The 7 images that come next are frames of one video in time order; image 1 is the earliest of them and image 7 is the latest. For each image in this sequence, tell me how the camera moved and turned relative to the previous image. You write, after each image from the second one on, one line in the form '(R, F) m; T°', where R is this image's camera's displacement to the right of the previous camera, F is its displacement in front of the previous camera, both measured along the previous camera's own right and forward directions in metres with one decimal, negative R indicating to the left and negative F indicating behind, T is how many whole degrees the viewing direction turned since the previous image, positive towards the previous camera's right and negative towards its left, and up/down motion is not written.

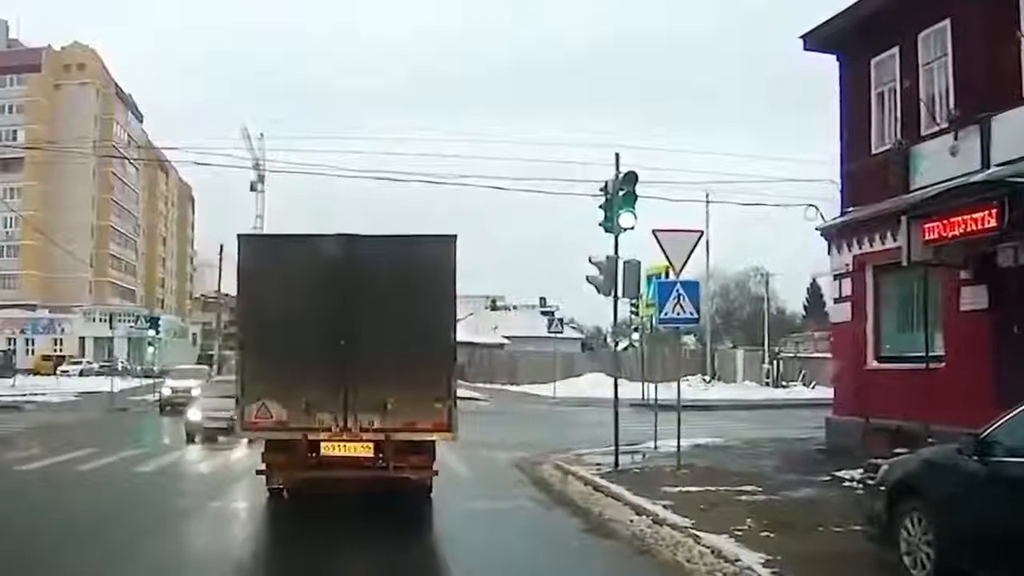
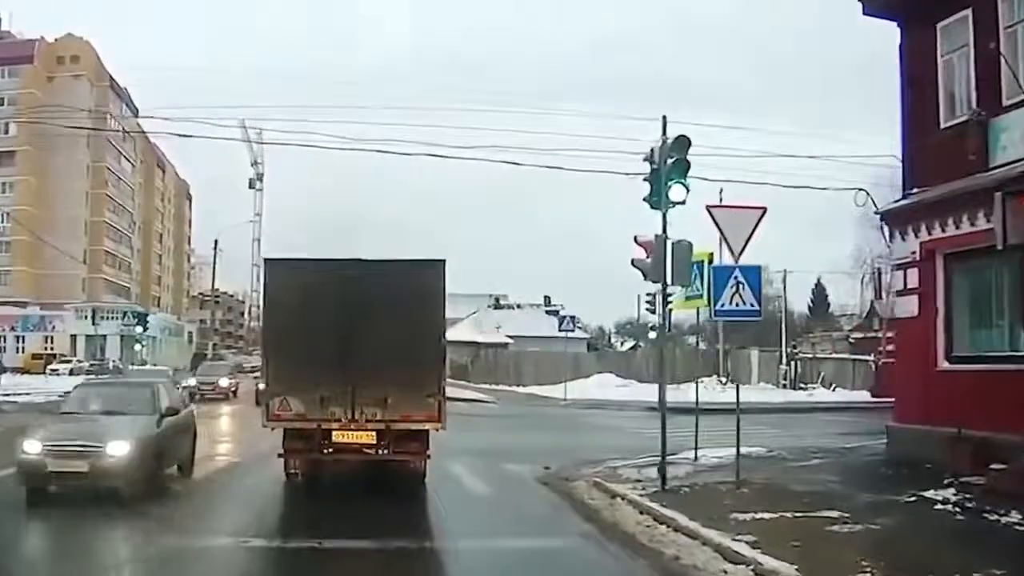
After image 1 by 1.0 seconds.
(-0.3, +2.1) m; 0°
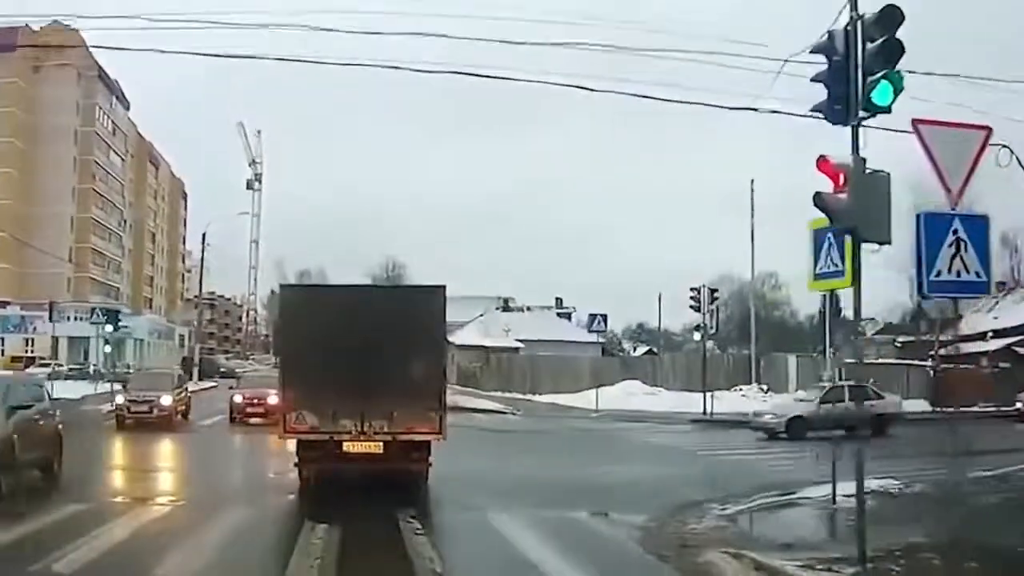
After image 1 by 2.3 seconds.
(-0.6, +4.4) m; 0°
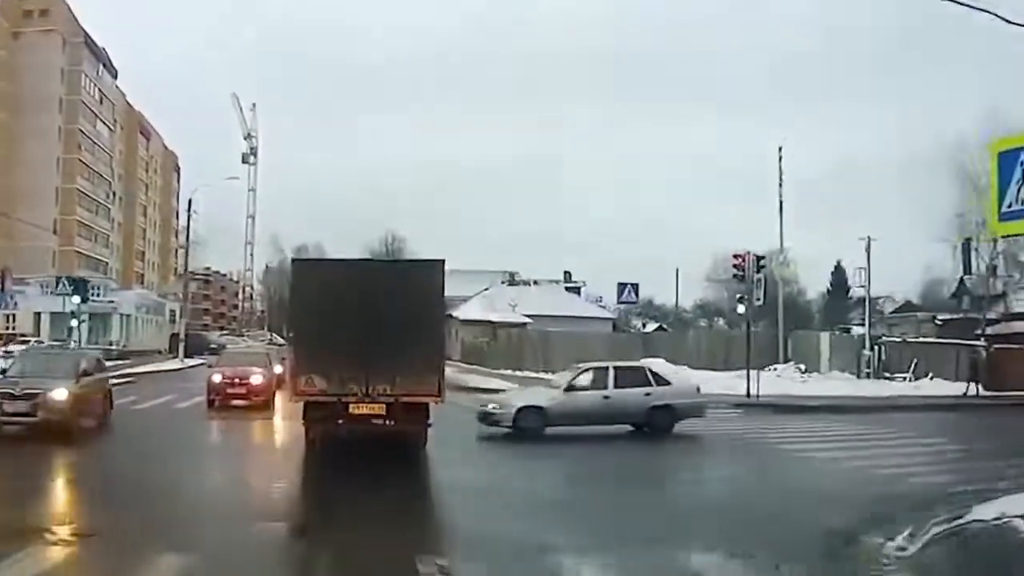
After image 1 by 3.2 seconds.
(-0.5, +3.5) m; 0°
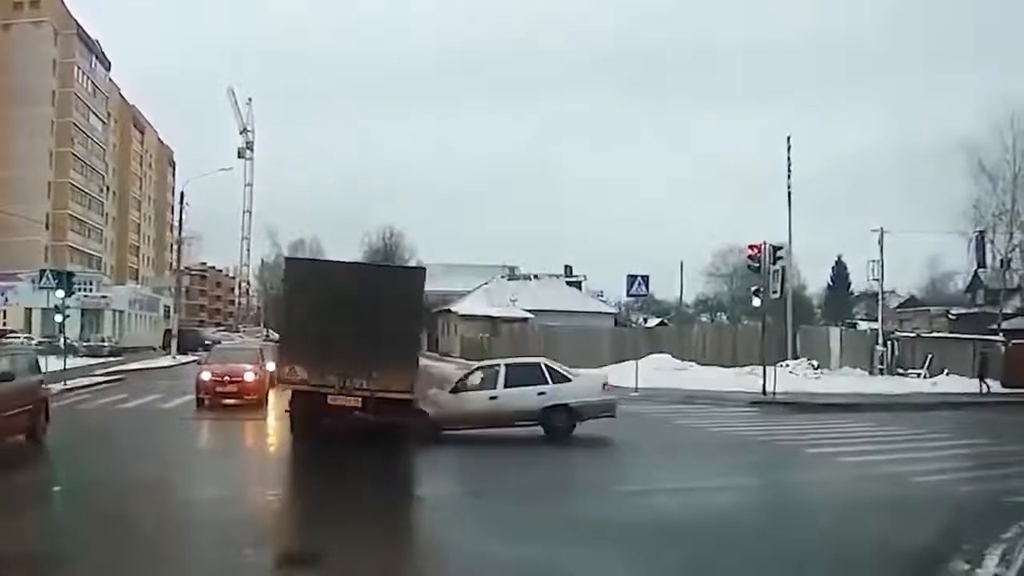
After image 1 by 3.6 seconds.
(-0.2, +1.2) m; 0°
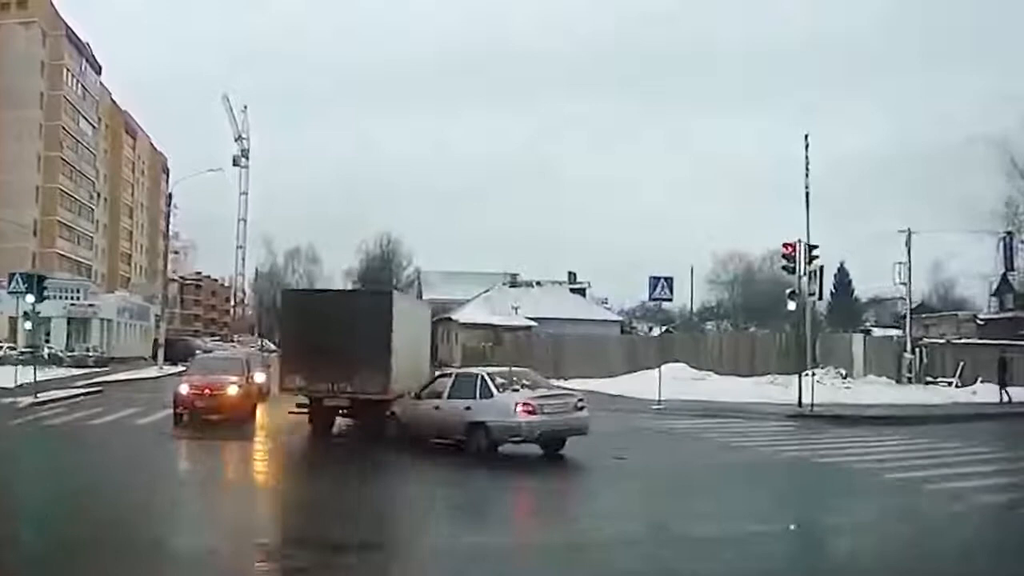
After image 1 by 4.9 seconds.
(-0.3, +2.2) m; 0°
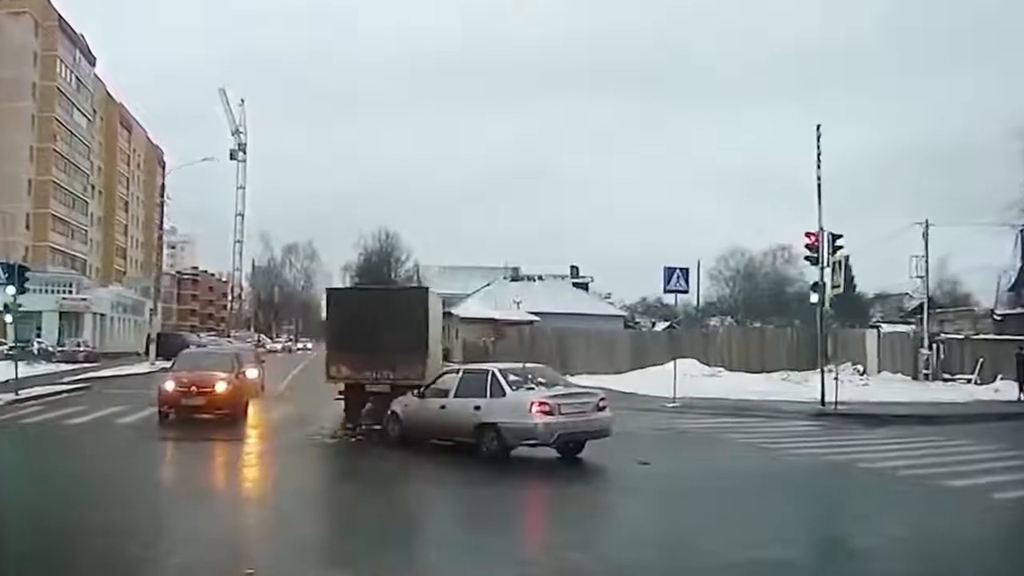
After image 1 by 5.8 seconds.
(-0.2, +1.2) m; 0°
